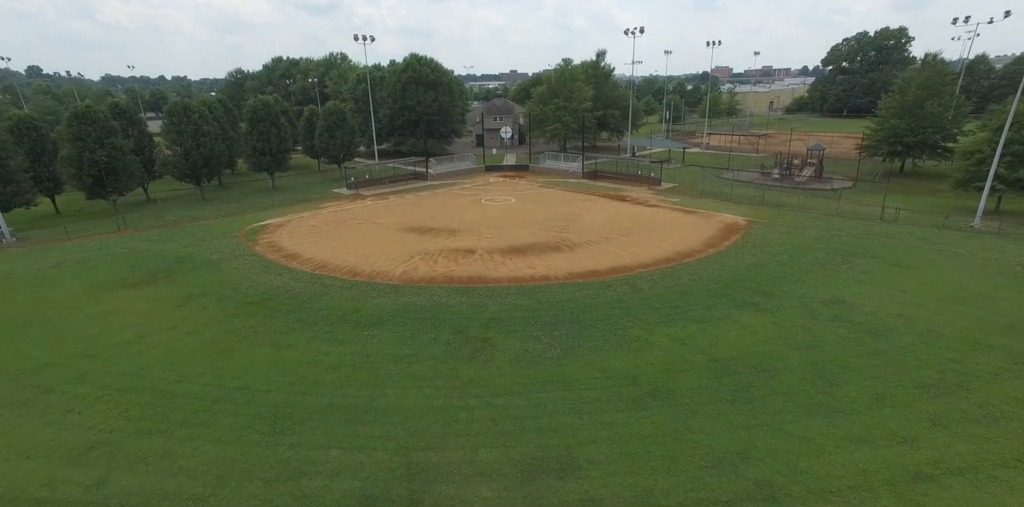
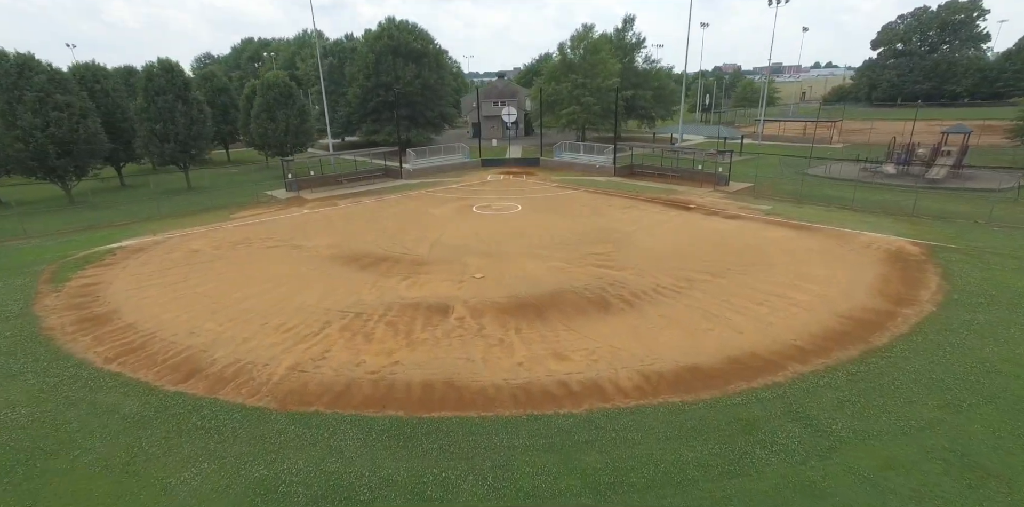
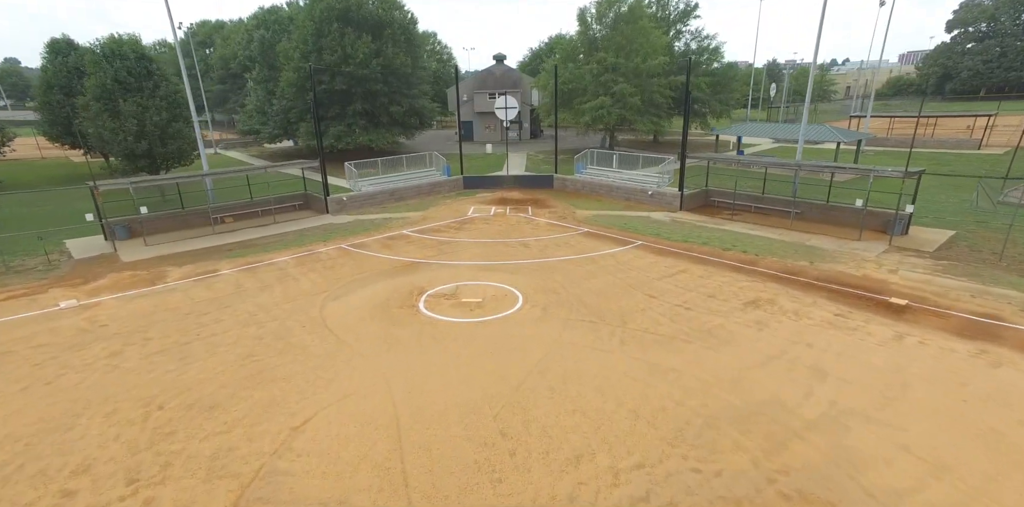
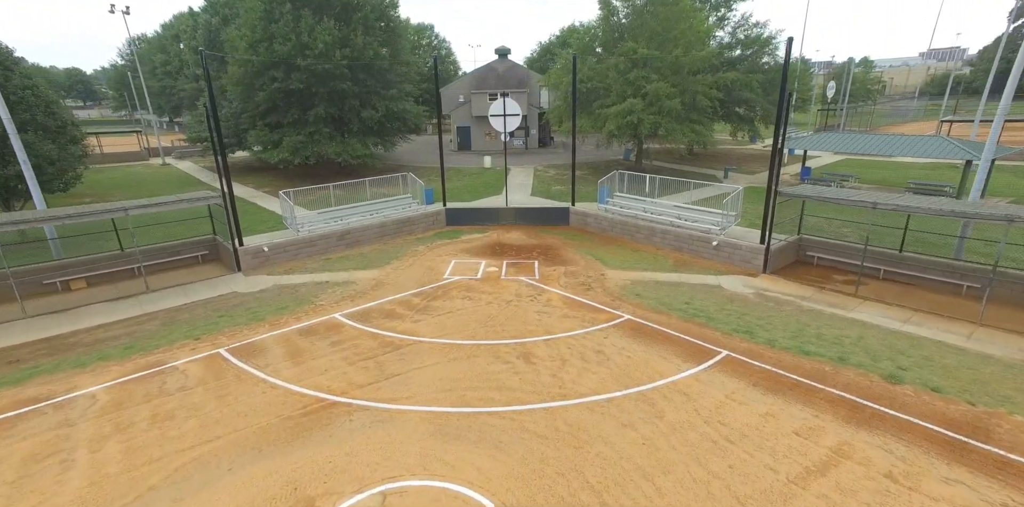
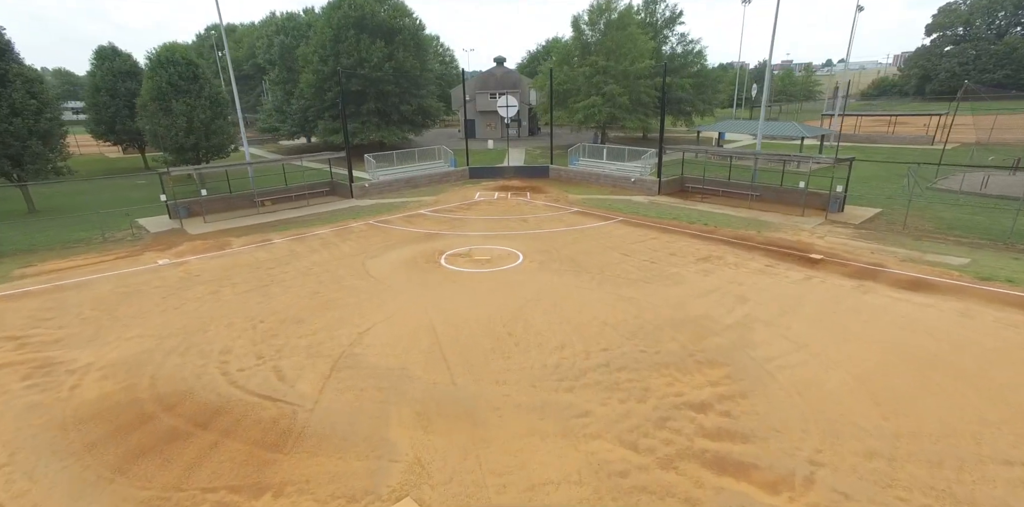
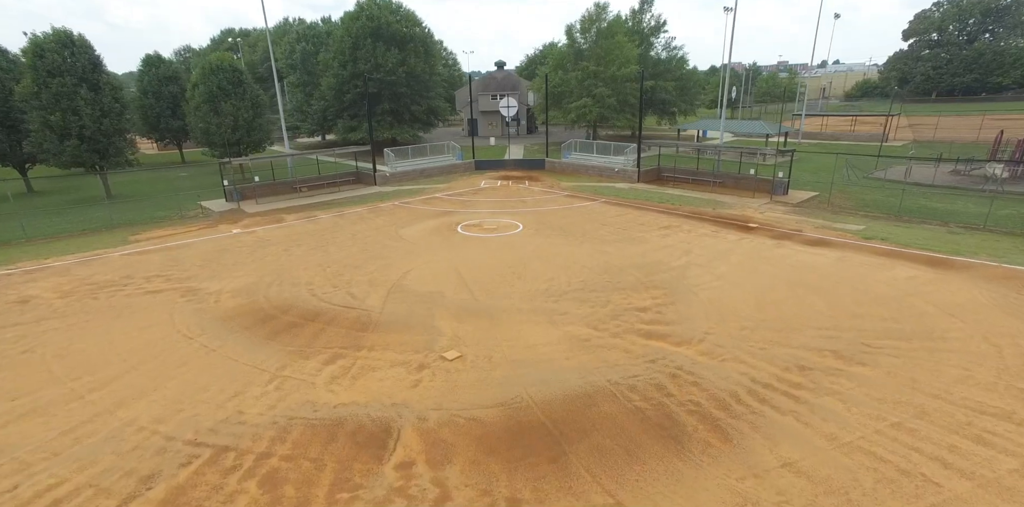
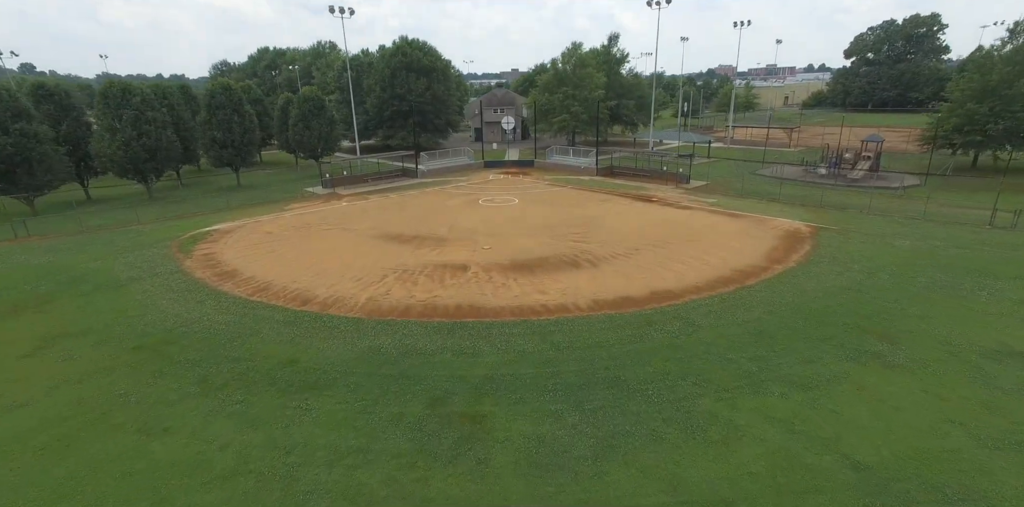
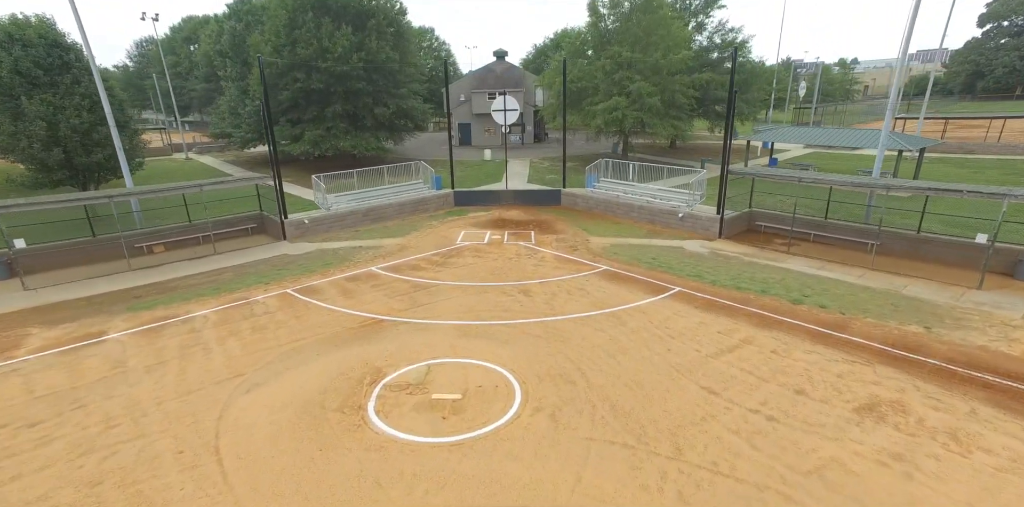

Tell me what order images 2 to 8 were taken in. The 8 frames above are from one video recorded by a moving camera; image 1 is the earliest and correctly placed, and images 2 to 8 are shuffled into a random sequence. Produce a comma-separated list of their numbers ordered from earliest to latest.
7, 2, 6, 5, 3, 8, 4
